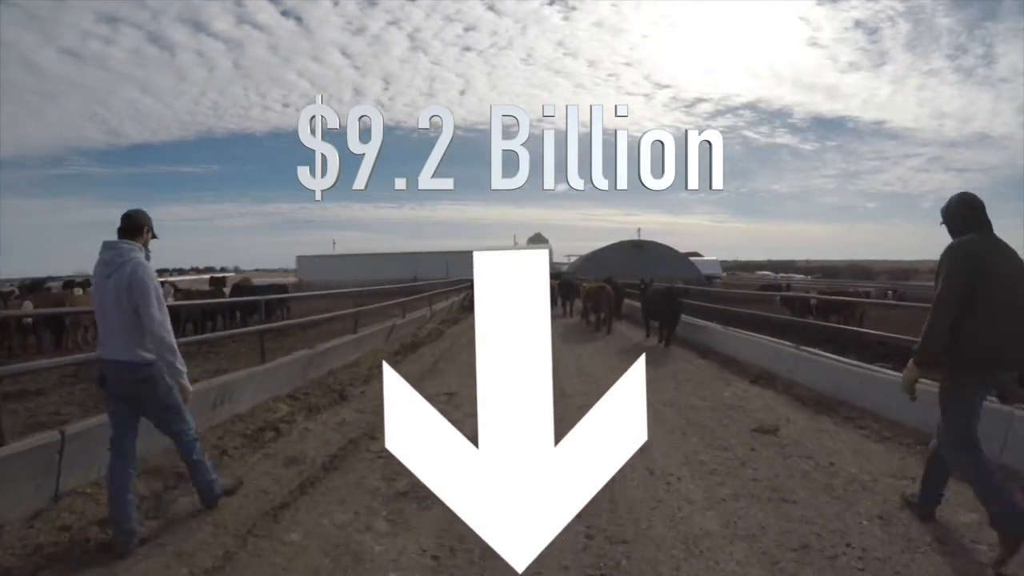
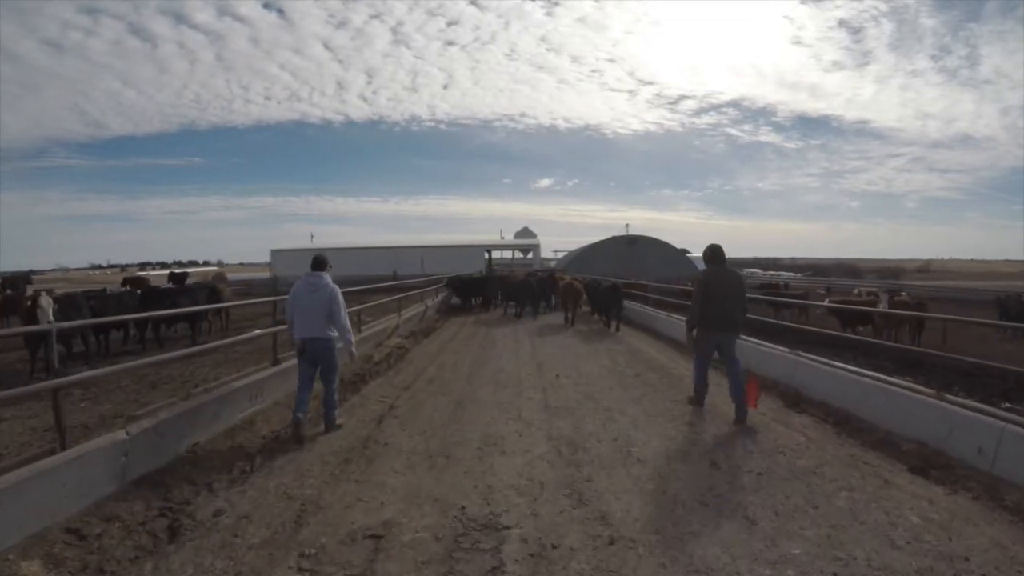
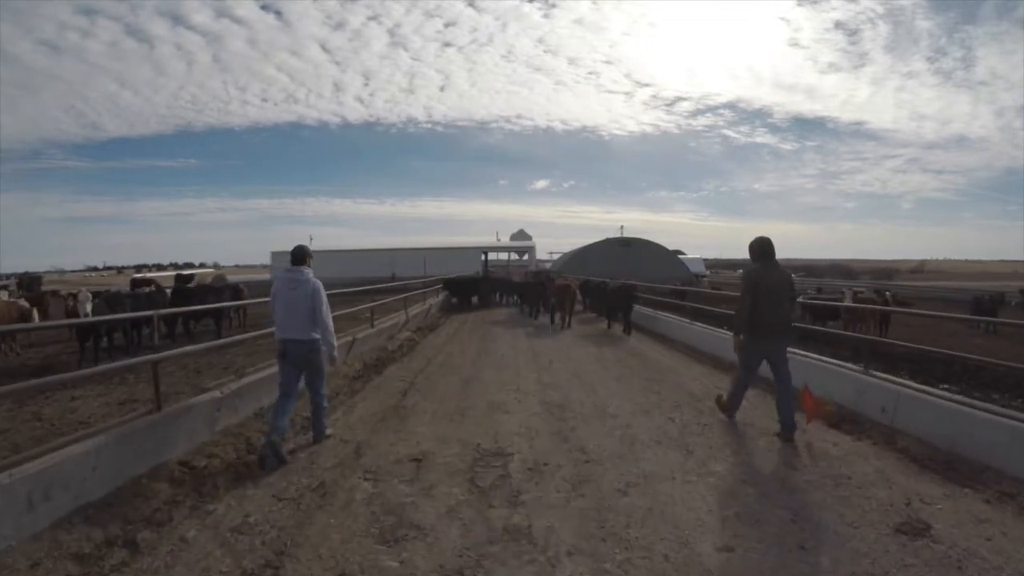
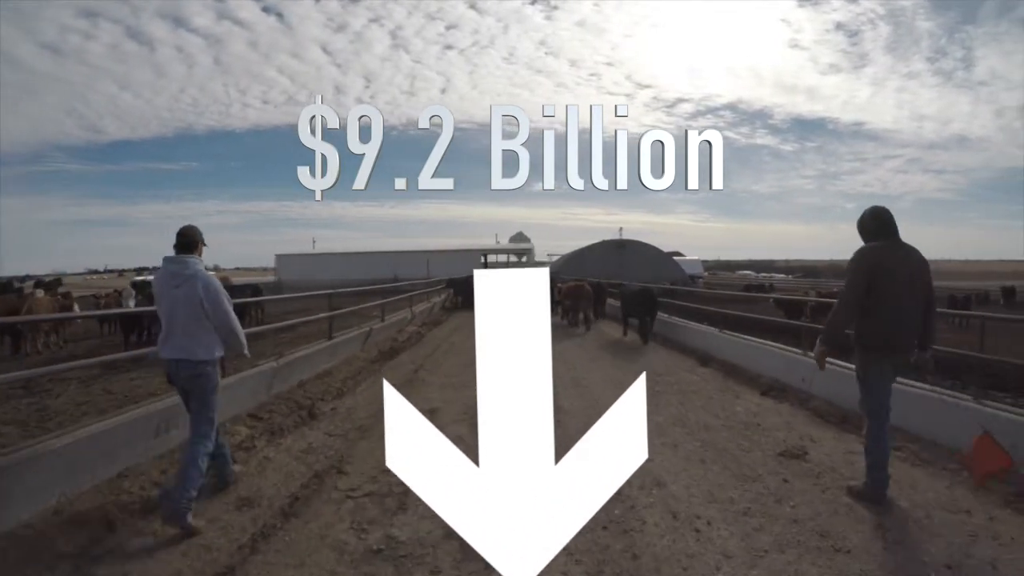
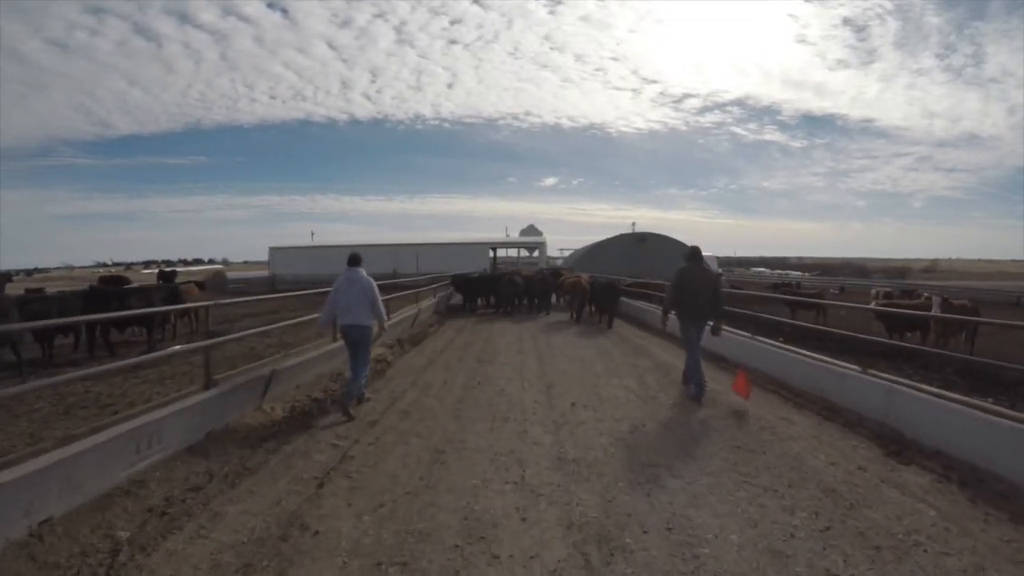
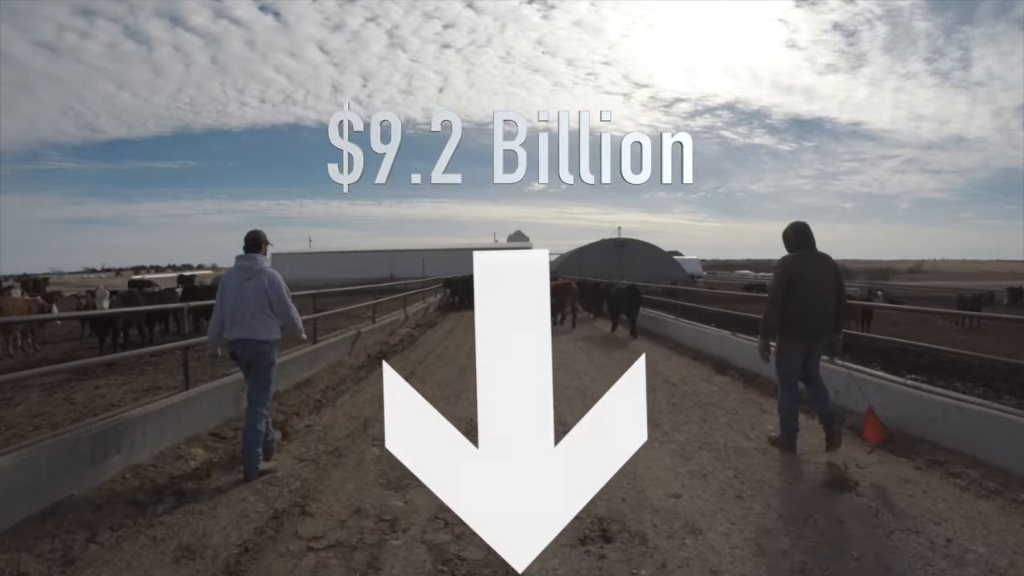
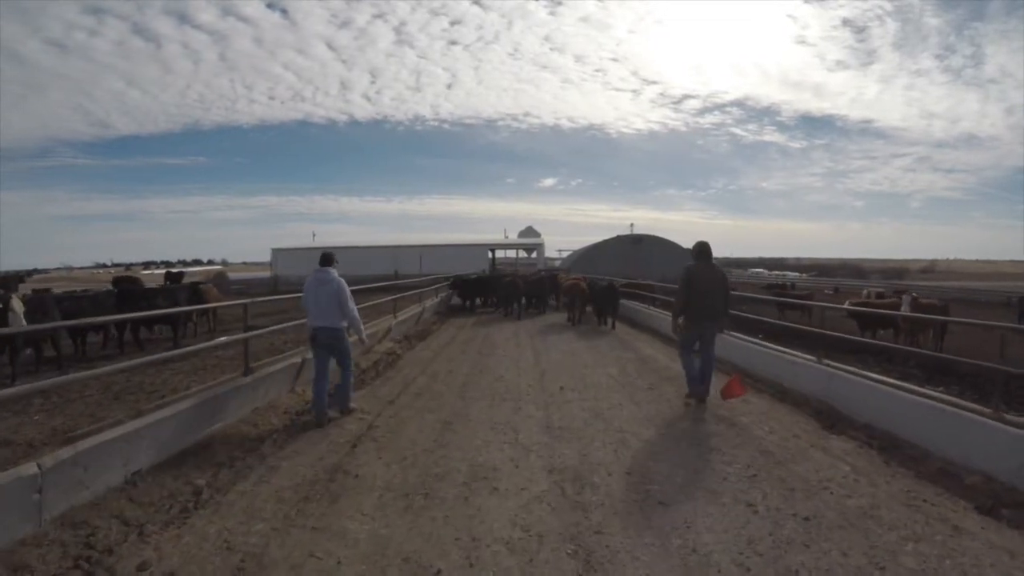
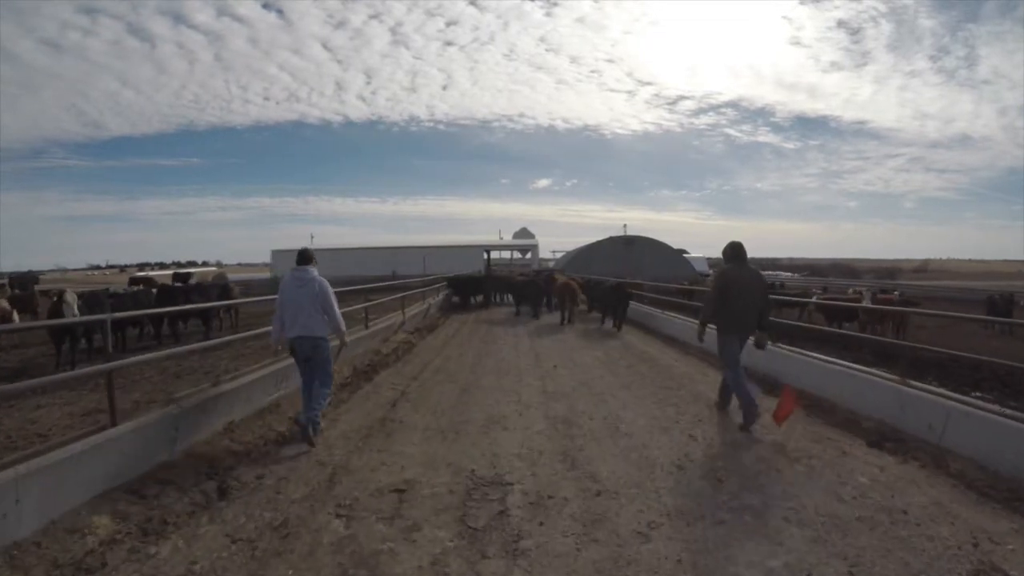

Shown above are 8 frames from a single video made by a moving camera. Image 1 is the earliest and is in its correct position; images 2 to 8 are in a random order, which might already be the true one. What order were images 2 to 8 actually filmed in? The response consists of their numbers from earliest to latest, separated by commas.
4, 6, 3, 8, 2, 7, 5
